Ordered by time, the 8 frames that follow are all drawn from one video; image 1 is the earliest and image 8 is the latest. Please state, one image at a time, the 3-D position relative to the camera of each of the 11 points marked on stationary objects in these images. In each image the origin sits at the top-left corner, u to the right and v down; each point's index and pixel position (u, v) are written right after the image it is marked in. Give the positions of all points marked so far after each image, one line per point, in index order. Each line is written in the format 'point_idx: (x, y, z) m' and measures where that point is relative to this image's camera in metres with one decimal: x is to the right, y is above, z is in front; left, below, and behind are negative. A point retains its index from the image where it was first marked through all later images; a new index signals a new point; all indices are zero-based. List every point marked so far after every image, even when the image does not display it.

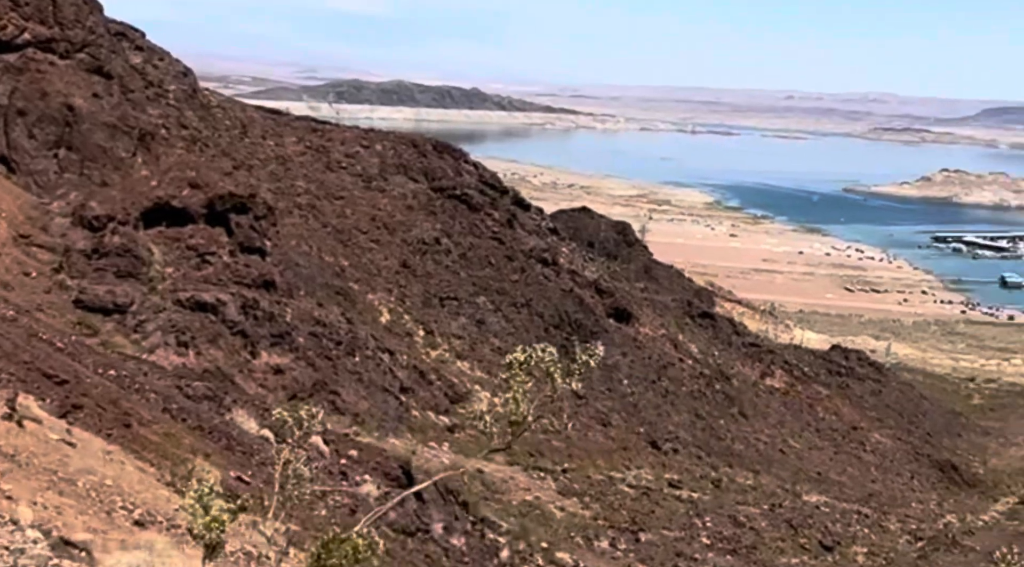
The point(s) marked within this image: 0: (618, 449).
0: (+1.6, -2.4, +15.7) m
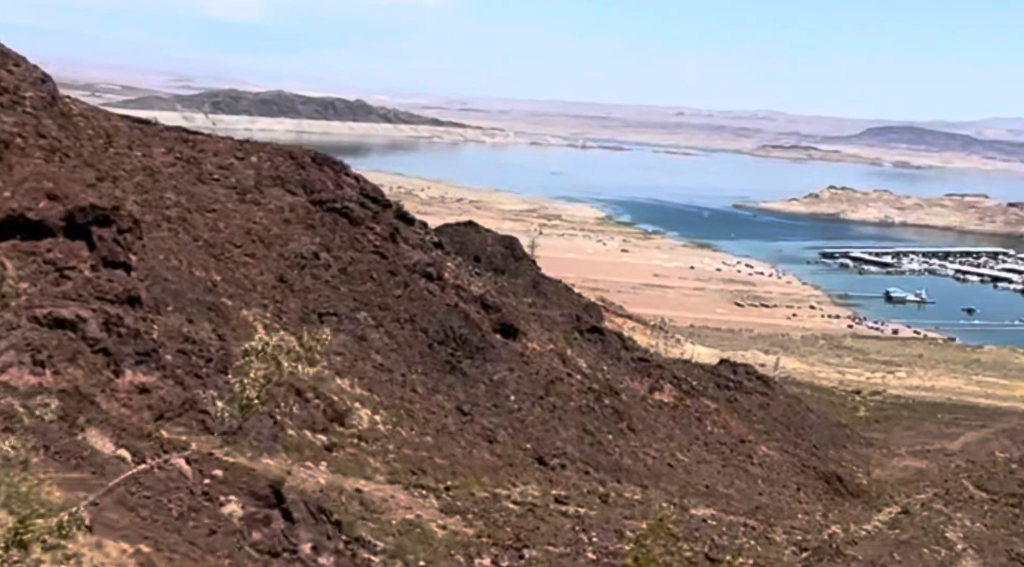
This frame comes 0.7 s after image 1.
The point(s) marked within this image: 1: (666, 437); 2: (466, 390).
0: (-0.1, -2.6, +15.5) m
1: (+2.7, -2.7, +18.8) m
2: (-0.7, -1.6, +16.6) m
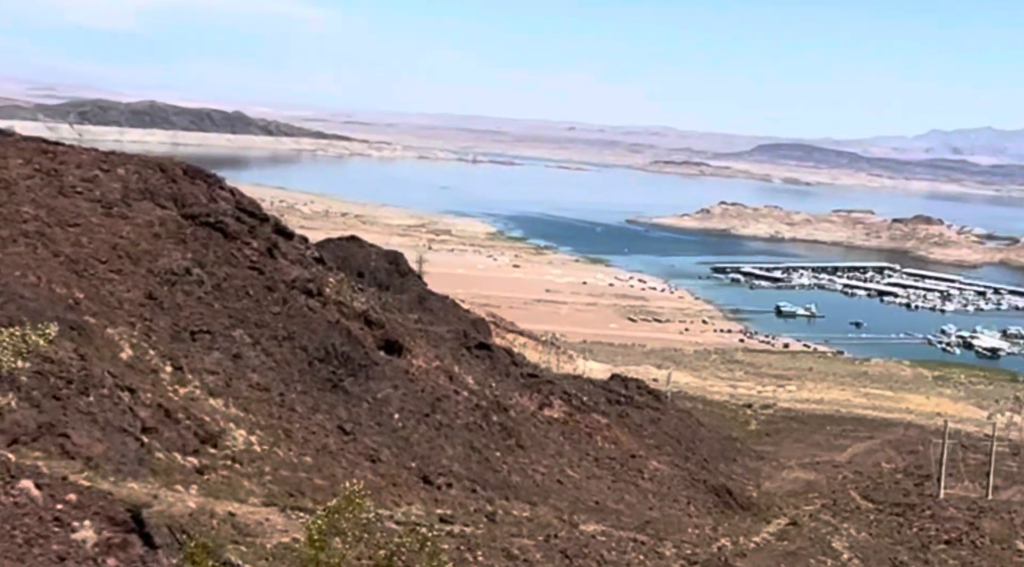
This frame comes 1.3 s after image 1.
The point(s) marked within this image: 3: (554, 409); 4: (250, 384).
0: (-1.7, -2.8, +15.2) m
1: (+0.7, -2.9, +18.7) m
2: (-2.5, -1.9, +16.2) m
3: (+0.8, -2.3, +19.9) m
4: (-3.7, -1.4, +15.2) m
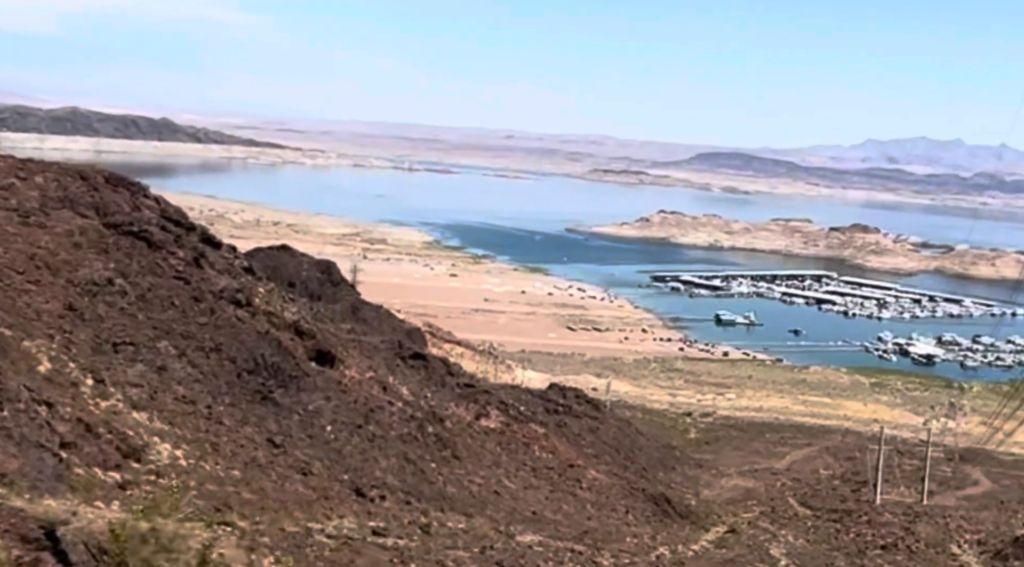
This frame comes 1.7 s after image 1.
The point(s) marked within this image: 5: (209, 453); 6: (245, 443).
0: (-2.7, -3.0, +14.9) m
1: (-0.3, -3.1, +18.5) m
2: (-3.5, -2.0, +15.9) m
3: (-0.4, -2.5, +19.8) m
4: (-4.6, -1.6, +14.8) m
5: (-4.0, -2.3, +14.4) m
6: (-3.7, -2.2, +15.1) m
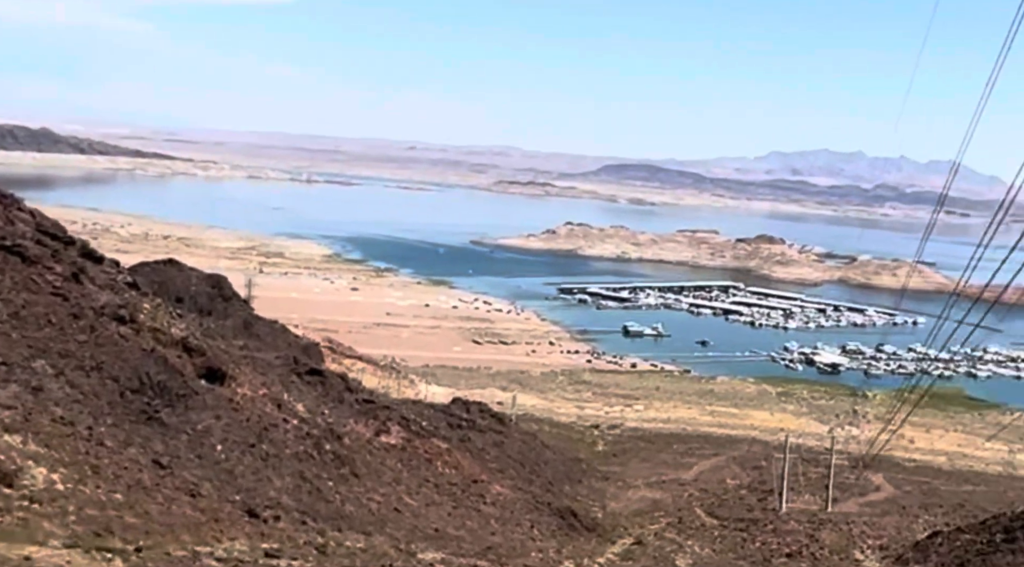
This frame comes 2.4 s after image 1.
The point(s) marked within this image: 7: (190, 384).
0: (-4.1, -3.2, +14.4) m
1: (-2.0, -3.3, +18.2) m
2: (-5.0, -2.2, +15.4) m
3: (-2.2, -2.7, +19.4) m
4: (-6.0, -1.8, +14.2) m
5: (-5.4, -2.5, +13.8) m
6: (-5.2, -2.4, +14.5) m
7: (-4.9, -1.5, +16.6) m
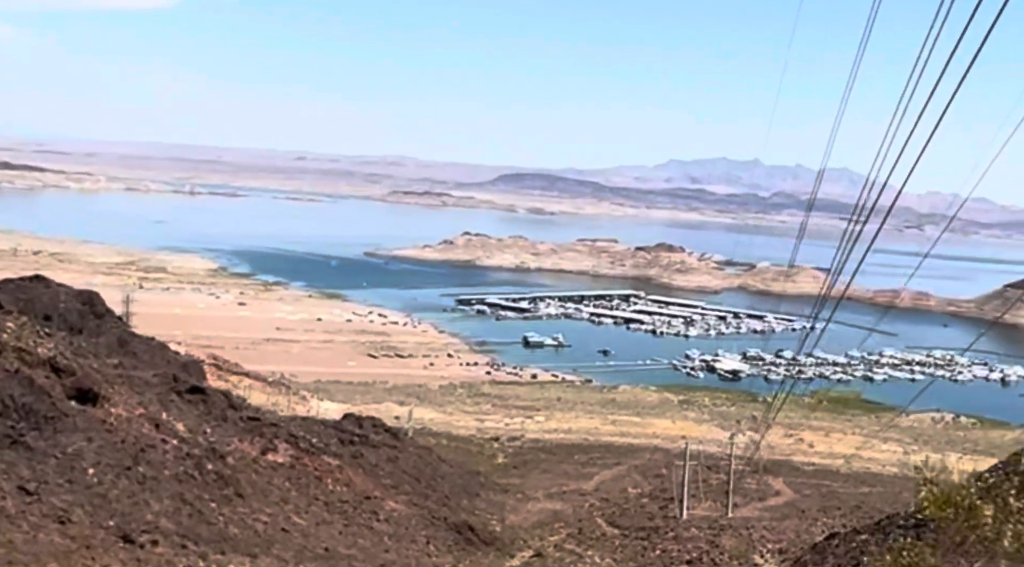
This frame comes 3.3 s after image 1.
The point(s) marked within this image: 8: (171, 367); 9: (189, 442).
0: (-5.6, -3.4, +13.8) m
1: (-3.8, -3.5, +17.7) m
2: (-6.5, -2.5, +14.7) m
3: (-4.0, -3.0, +18.9) m
4: (-7.5, -2.0, +13.4) m
5: (-6.9, -2.7, +13.0) m
6: (-6.7, -2.7, +13.8) m
7: (-6.6, -1.8, +15.9) m
8: (-6.1, -1.5, +19.8) m
9: (-5.2, -2.5, +17.4) m
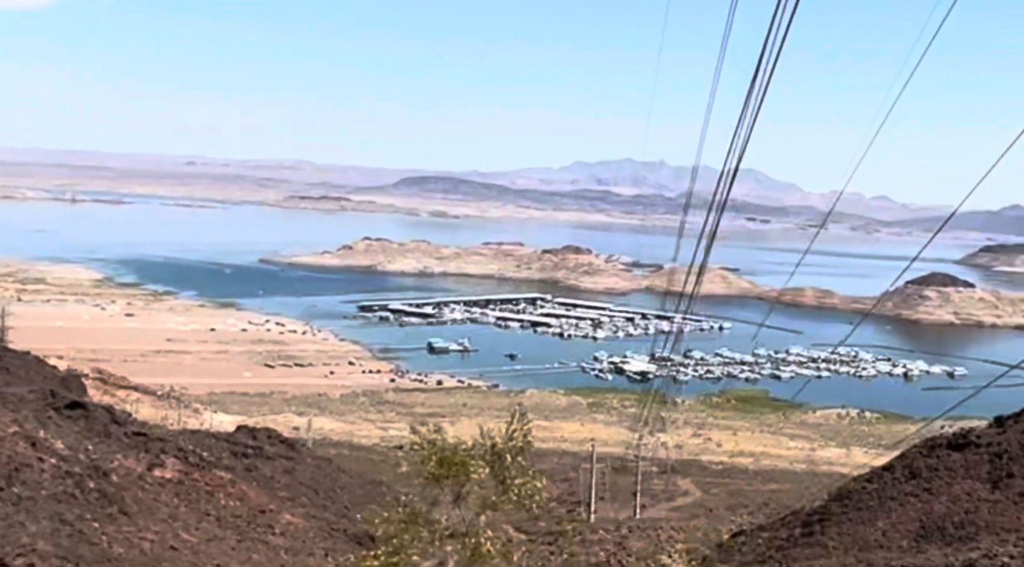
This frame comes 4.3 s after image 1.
0: (-7.0, -3.5, +13.1) m
1: (-5.4, -3.7, +17.1) m
2: (-8.0, -2.7, +13.9) m
3: (-5.8, -3.1, +18.3) m
4: (-8.9, -2.2, +12.6) m
5: (-8.2, -2.9, +12.3) m
6: (-8.1, -2.8, +13.0) m
7: (-8.2, -2.0, +15.2) m
8: (-7.9, -1.7, +19.1) m
9: (-6.8, -2.7, +16.8) m
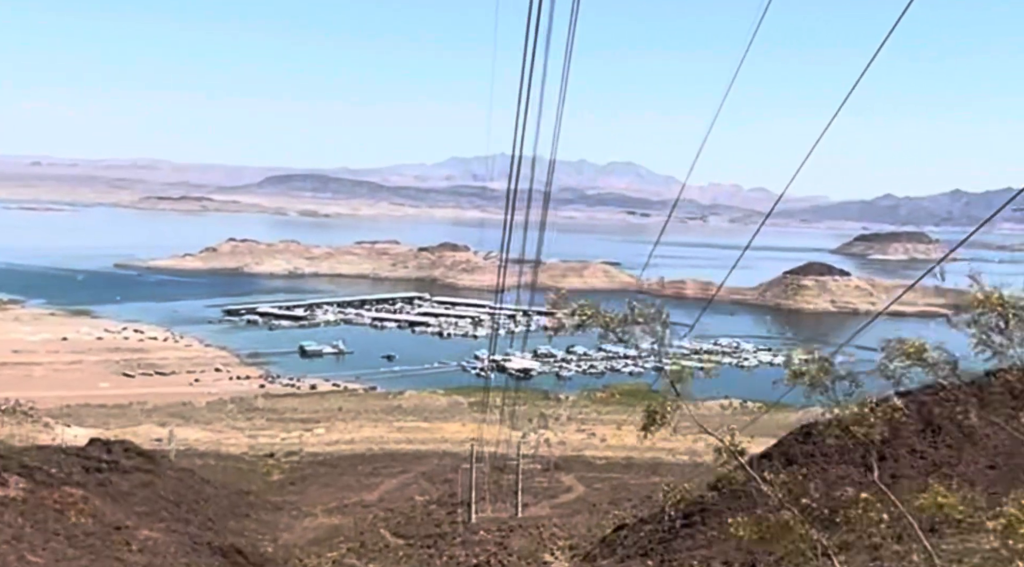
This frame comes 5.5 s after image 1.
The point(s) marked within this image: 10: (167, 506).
0: (-8.7, -3.7, +12.0) m
1: (-7.5, -3.8, +16.1) m
2: (-9.8, -2.8, +12.7) m
3: (-7.9, -3.3, +17.2) m
4: (-10.6, -2.4, +11.3) m
5: (-9.8, -3.0, +11.0) m
6: (-9.8, -3.0, +11.8) m
7: (-10.1, -2.2, +14.0) m
8: (-10.1, -1.9, +17.8) m
9: (-8.8, -2.9, +15.6) m
10: (-6.1, -3.9, +19.2) m
